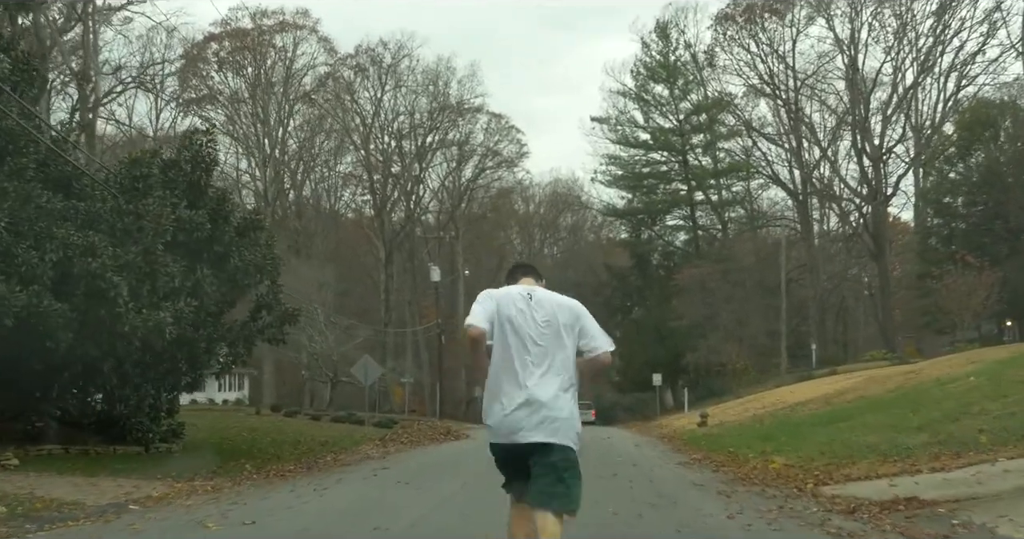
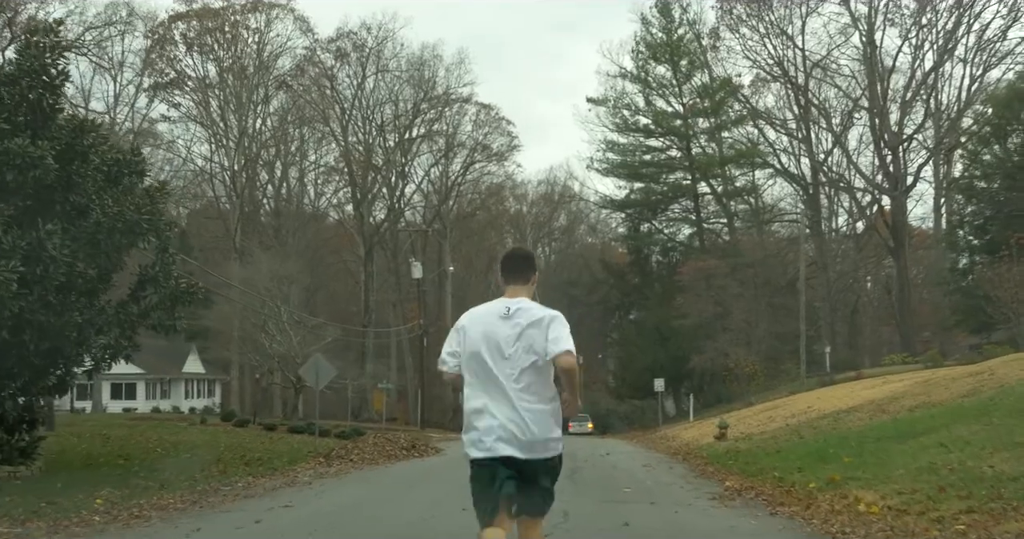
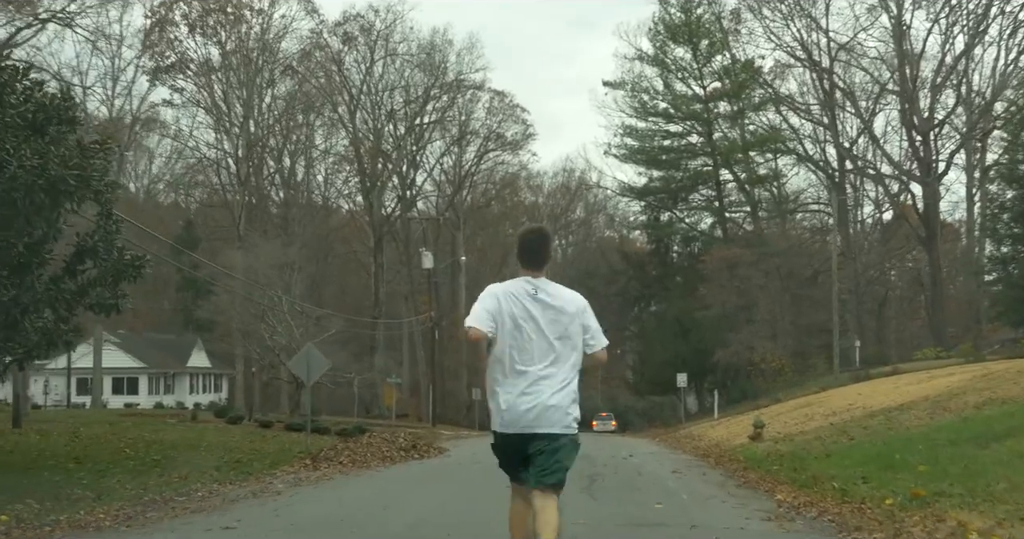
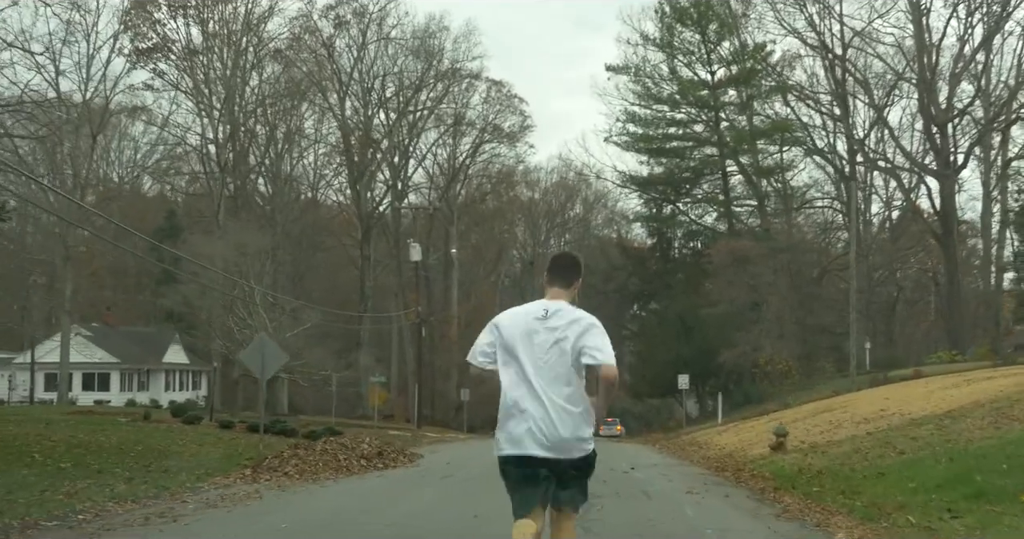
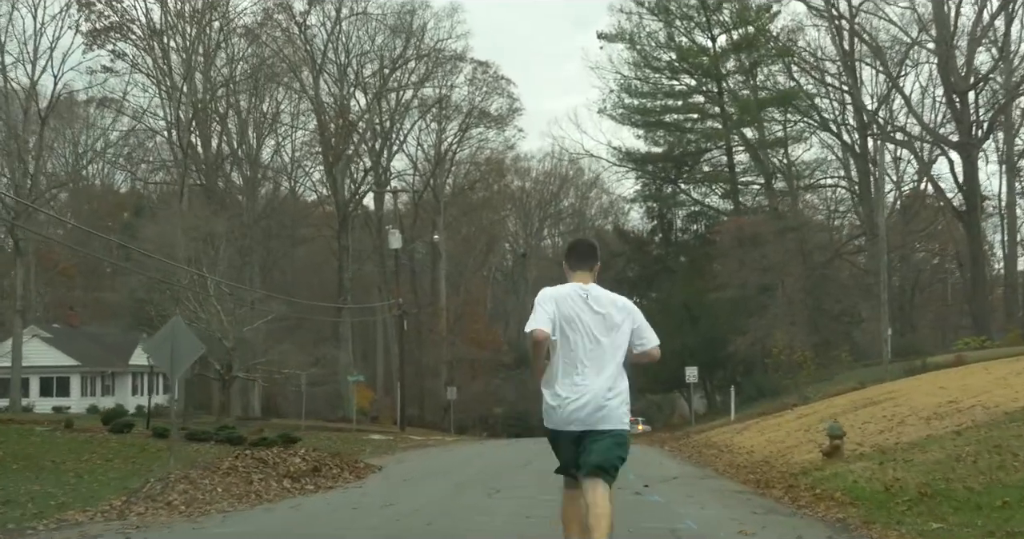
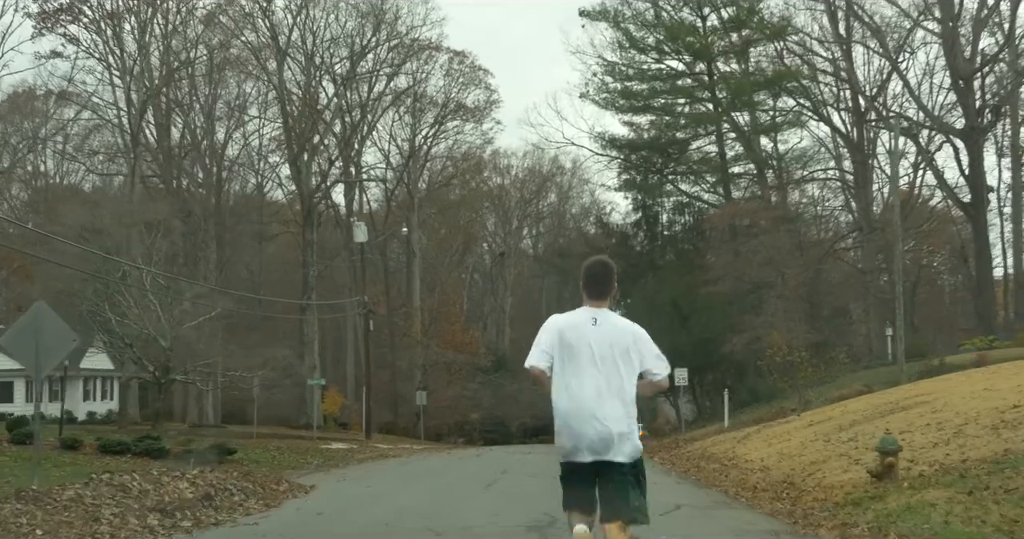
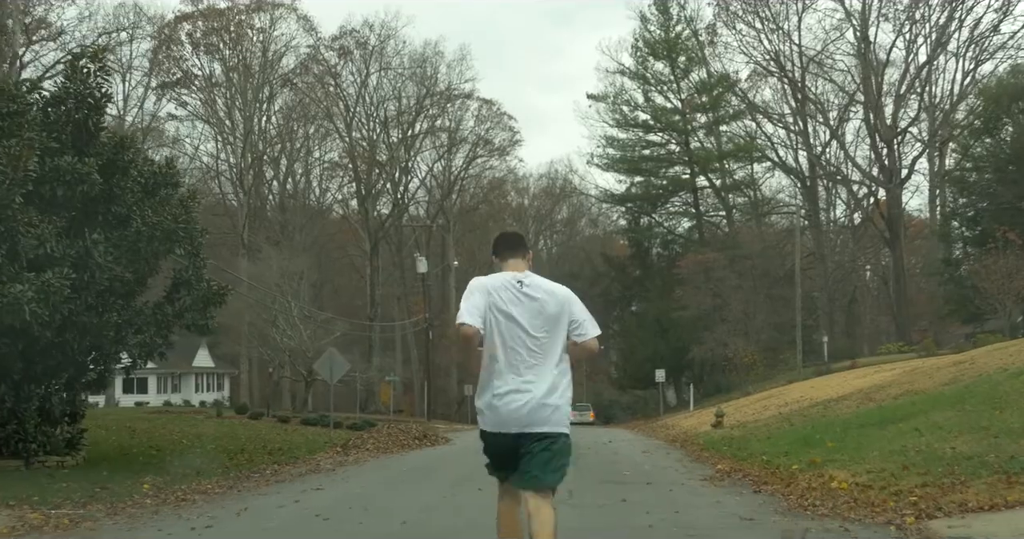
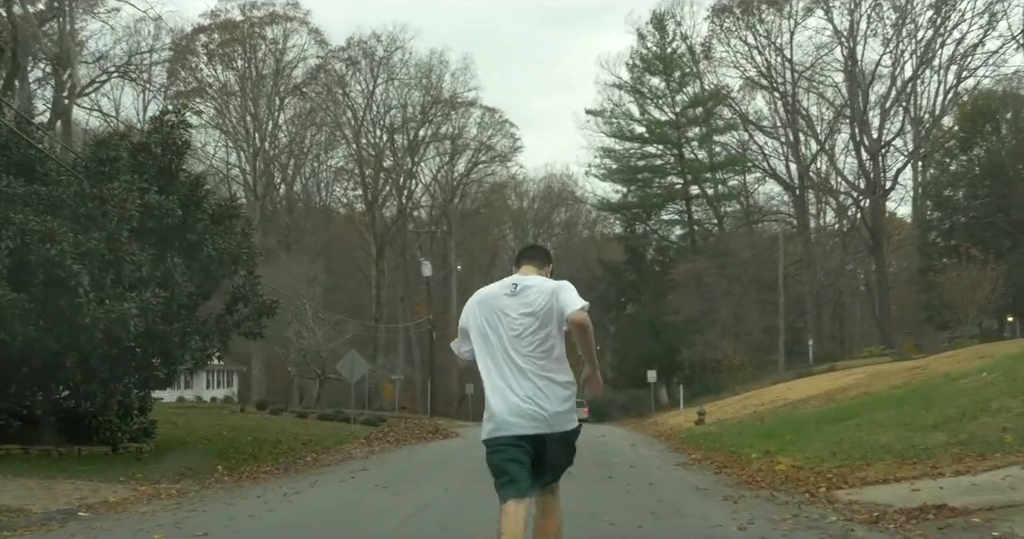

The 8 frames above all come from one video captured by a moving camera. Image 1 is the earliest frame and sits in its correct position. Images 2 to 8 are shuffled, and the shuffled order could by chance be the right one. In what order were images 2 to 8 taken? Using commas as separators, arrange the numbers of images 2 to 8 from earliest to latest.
8, 7, 2, 3, 4, 5, 6
